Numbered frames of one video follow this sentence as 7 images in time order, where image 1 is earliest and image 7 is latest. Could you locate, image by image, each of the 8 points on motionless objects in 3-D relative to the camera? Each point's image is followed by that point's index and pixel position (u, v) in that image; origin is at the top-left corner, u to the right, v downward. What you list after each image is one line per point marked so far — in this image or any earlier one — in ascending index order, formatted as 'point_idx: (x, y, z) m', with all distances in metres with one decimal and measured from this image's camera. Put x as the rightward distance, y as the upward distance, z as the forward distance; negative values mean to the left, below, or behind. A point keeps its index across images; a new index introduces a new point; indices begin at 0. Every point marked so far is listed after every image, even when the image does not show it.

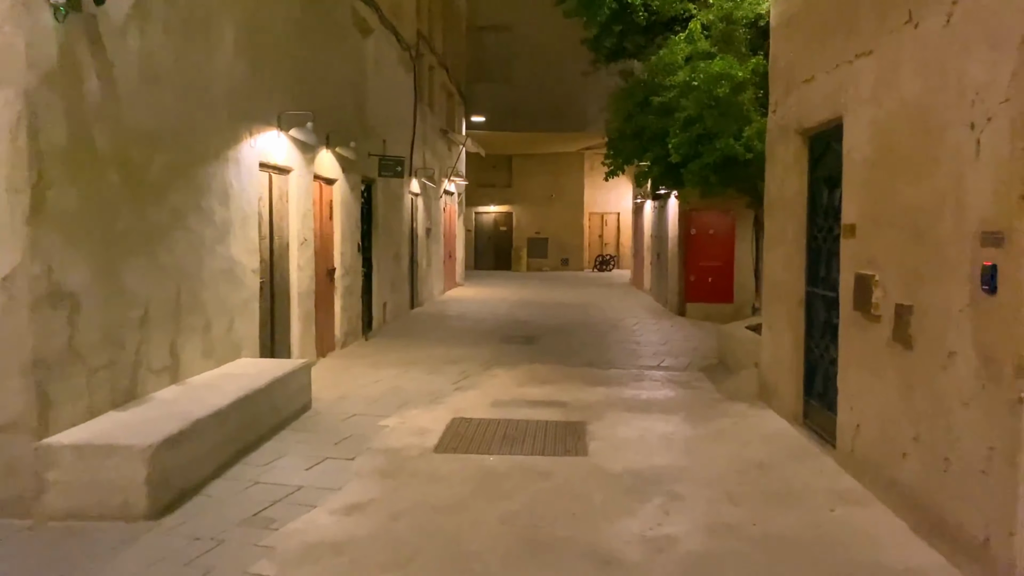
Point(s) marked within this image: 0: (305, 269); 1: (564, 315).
0: (-1.8, +0.2, +8.3) m
1: (+0.7, -0.4, +13.9) m
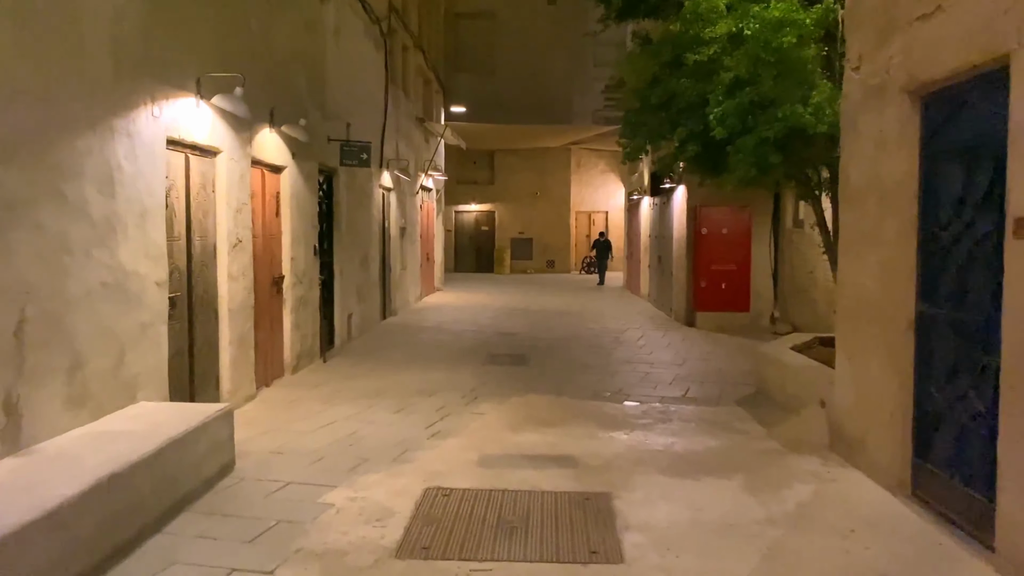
0: (-1.9, +0.1, +6.6) m
1: (+0.6, -0.5, +12.3) m
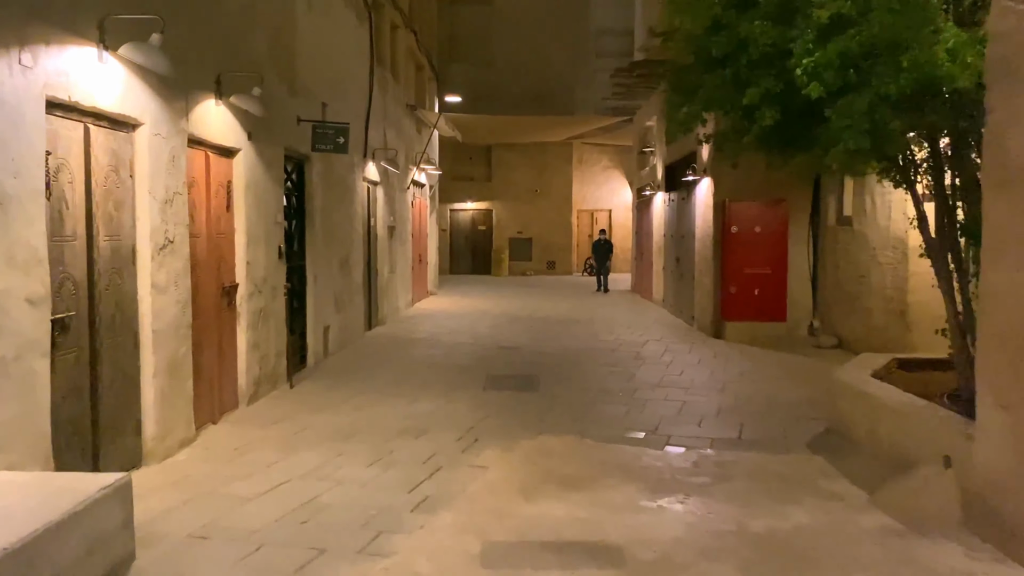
0: (-1.8, 0.0, +5.1) m
1: (+0.6, -0.5, +10.8) m
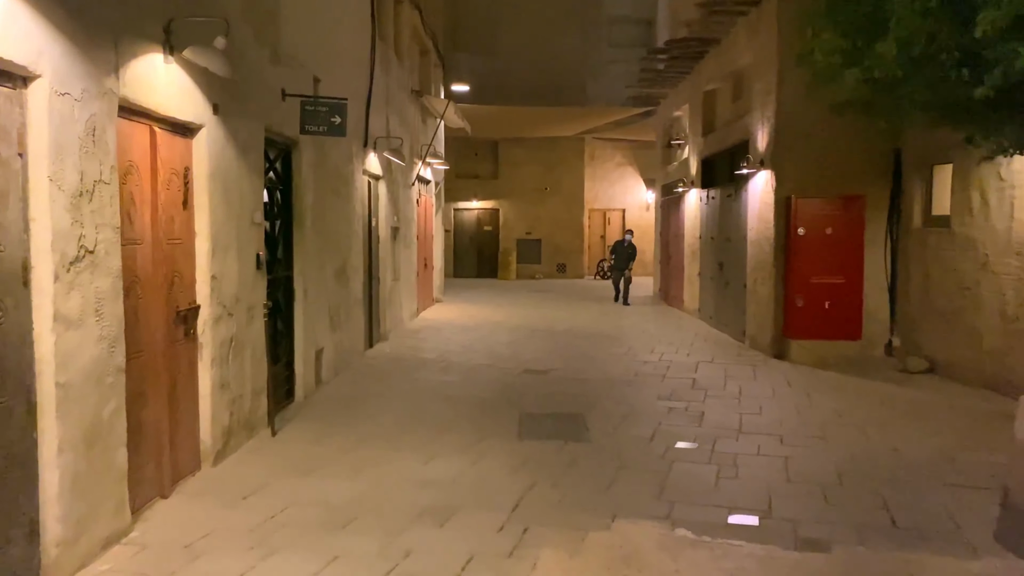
0: (-1.5, -0.1, +3.5) m
1: (+0.8, -0.7, +9.2) m
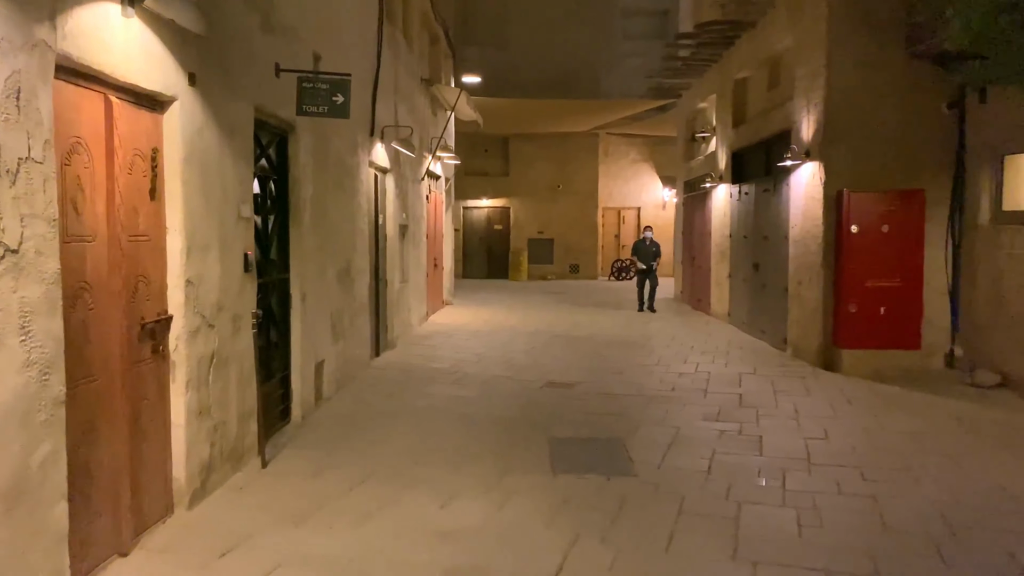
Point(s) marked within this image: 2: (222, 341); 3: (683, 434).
0: (-1.4, -0.2, +2.7) m
1: (+1.0, -0.7, +8.4) m
2: (-1.3, -0.2, +4.4) m
3: (+1.0, -0.9, +5.7) m
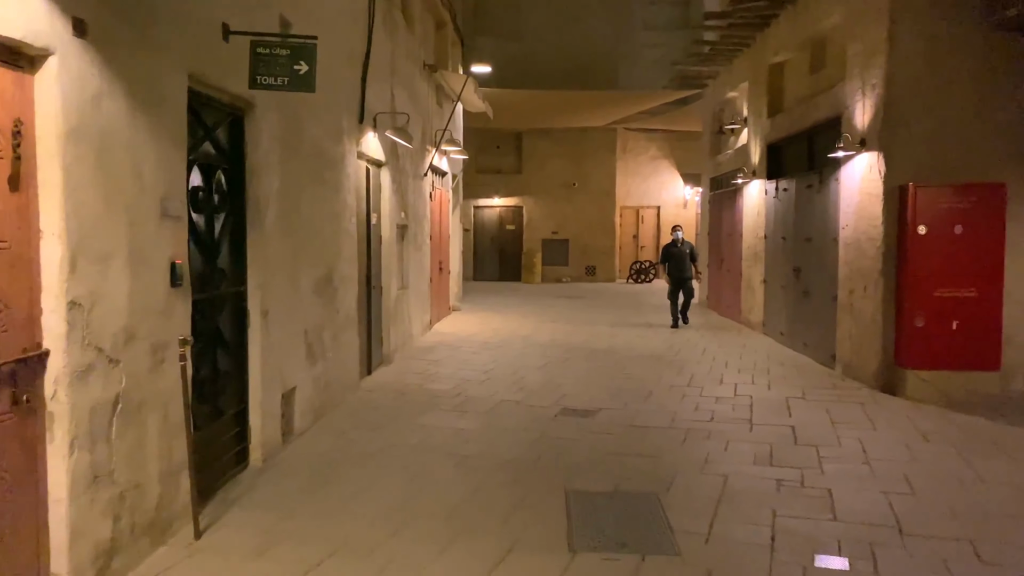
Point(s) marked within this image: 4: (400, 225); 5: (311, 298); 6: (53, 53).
0: (-1.4, -0.2, +1.6) m
1: (+1.1, -0.8, +7.3) m
2: (-1.3, -0.3, +3.3) m
3: (+1.1, -0.9, +4.6) m
4: (-1.1, +0.6, +9.2) m
5: (-1.2, -0.1, +5.7) m
6: (-1.3, +0.7, +2.8) m
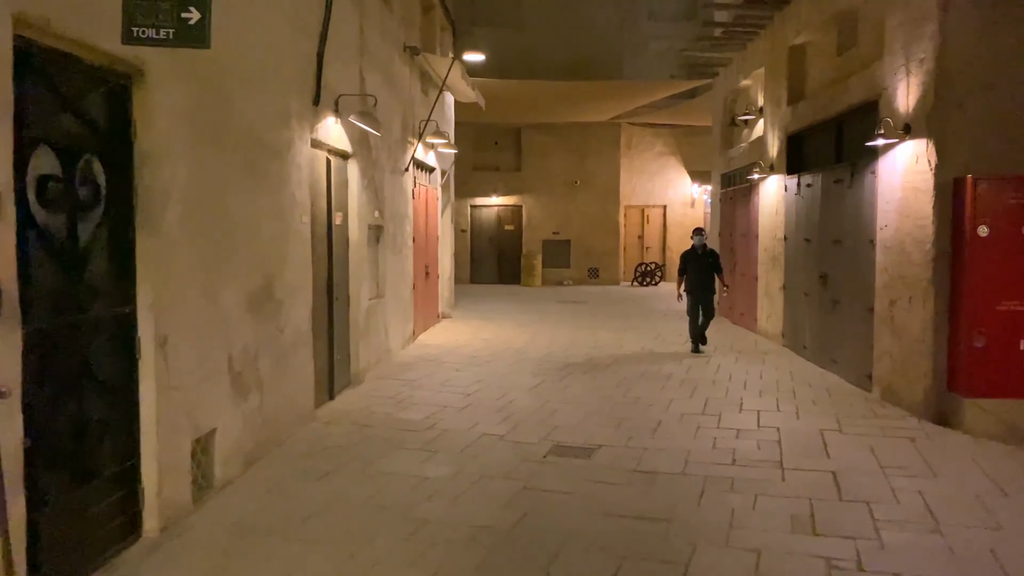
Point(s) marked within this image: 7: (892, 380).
0: (-1.5, -0.3, +0.6) m
1: (+1.0, -0.8, +6.2) m
2: (-1.4, -0.4, +2.3) m
3: (+0.9, -1.0, +3.5) m
4: (-1.2, +0.5, +8.1) m
5: (-1.3, -0.1, +4.7) m
6: (-1.5, +0.6, +1.7) m
7: (+2.6, -0.6, +6.6) m
